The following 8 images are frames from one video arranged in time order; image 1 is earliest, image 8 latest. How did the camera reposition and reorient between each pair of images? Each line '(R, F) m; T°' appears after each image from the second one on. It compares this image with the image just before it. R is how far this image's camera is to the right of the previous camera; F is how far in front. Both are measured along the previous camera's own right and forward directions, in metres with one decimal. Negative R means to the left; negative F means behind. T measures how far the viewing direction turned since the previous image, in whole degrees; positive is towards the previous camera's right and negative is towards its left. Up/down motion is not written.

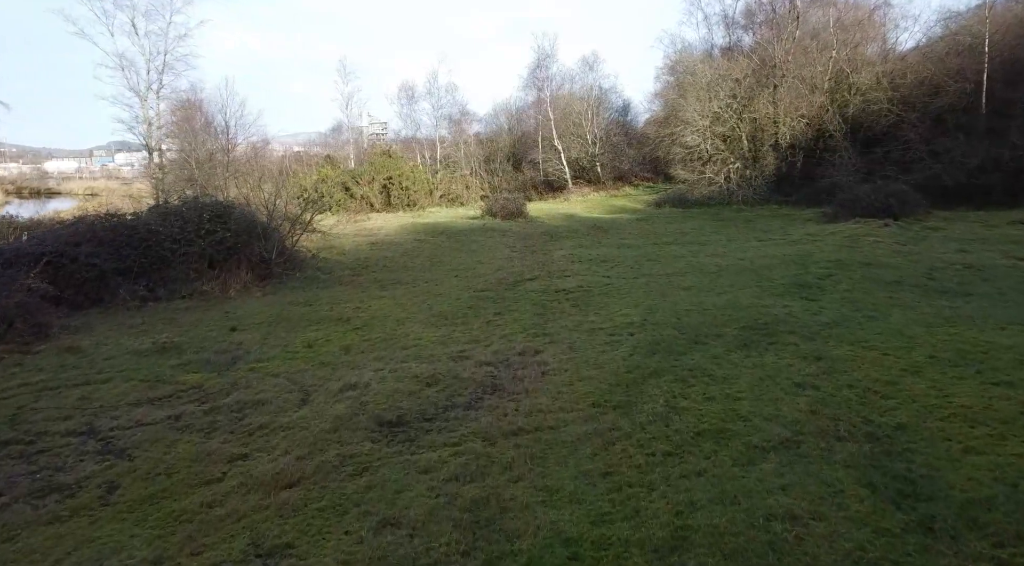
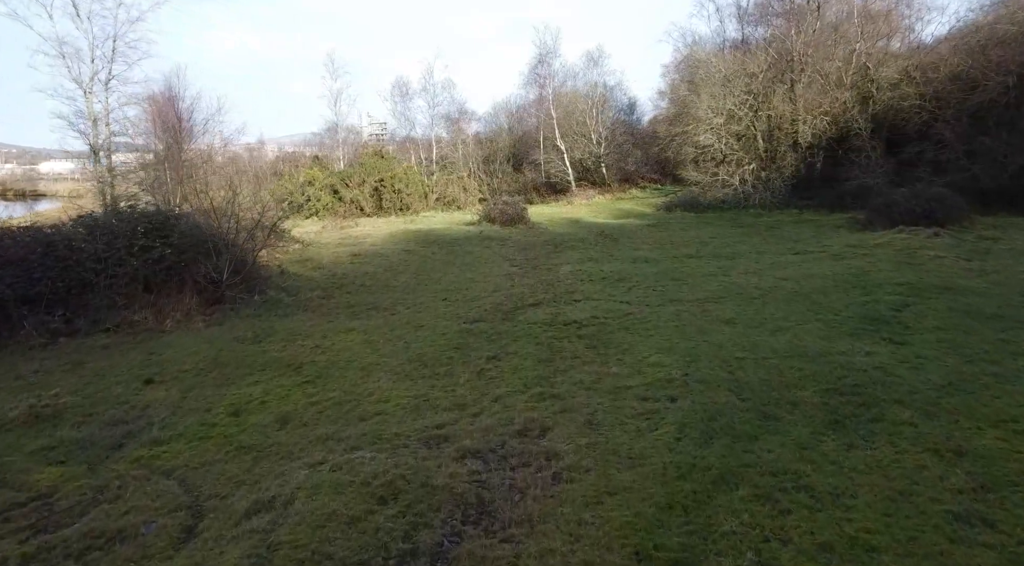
(0.0, +2.0) m; 0°
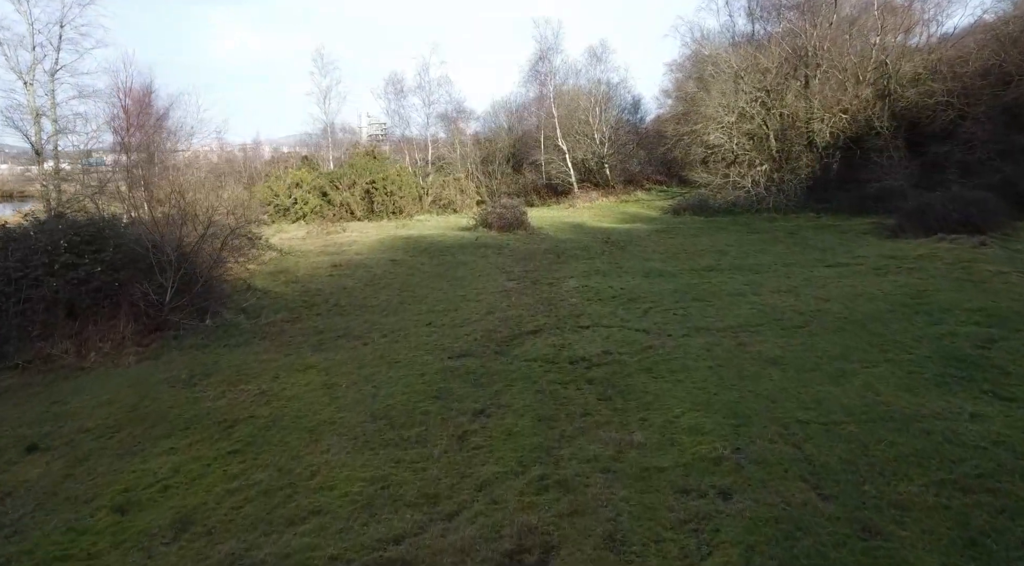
(+0.1, +1.5) m; 0°
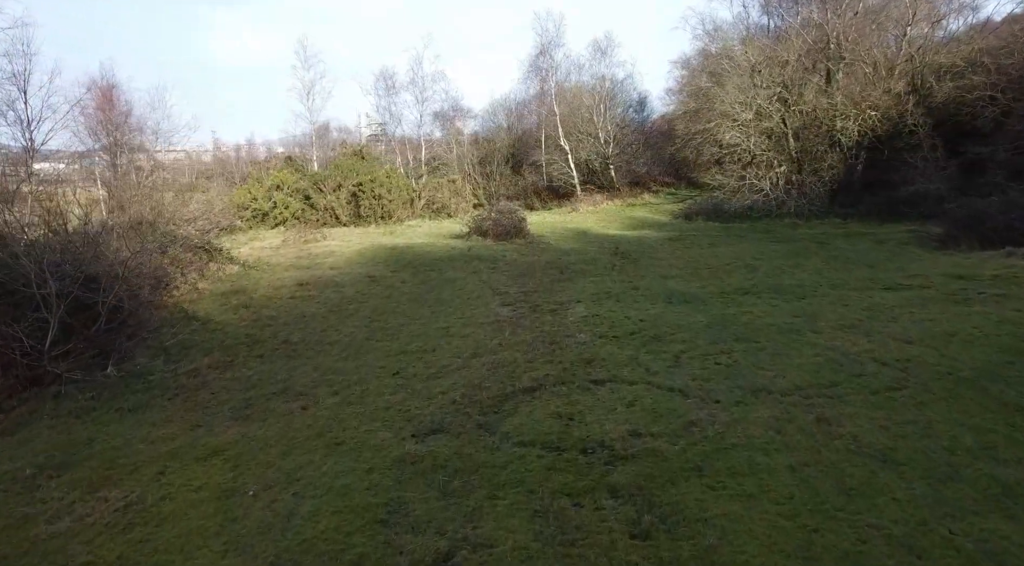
(+0.1, +2.1) m; 0°
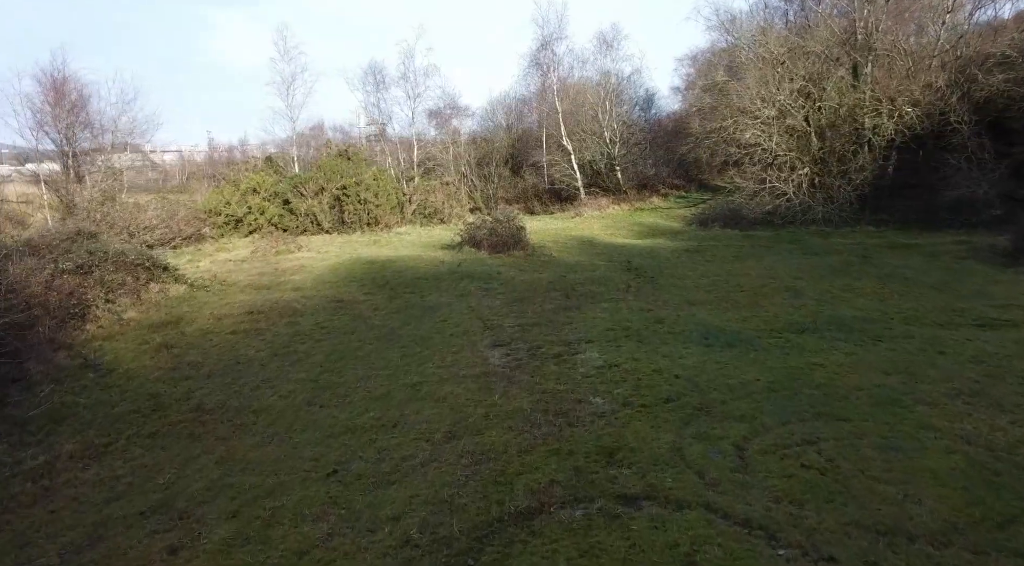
(+0.1, +2.2) m; 0°
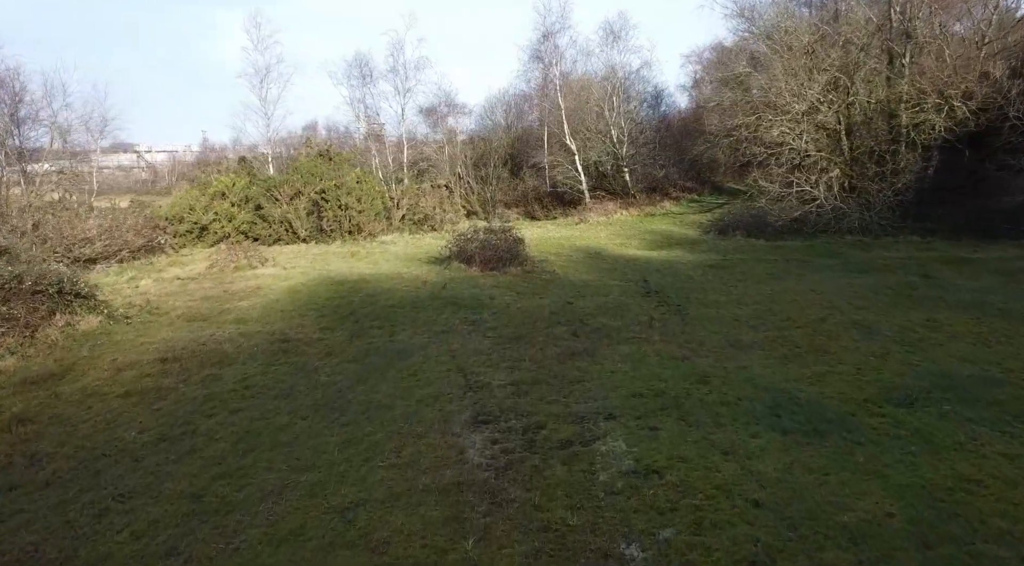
(+0.1, +2.4) m; 0°
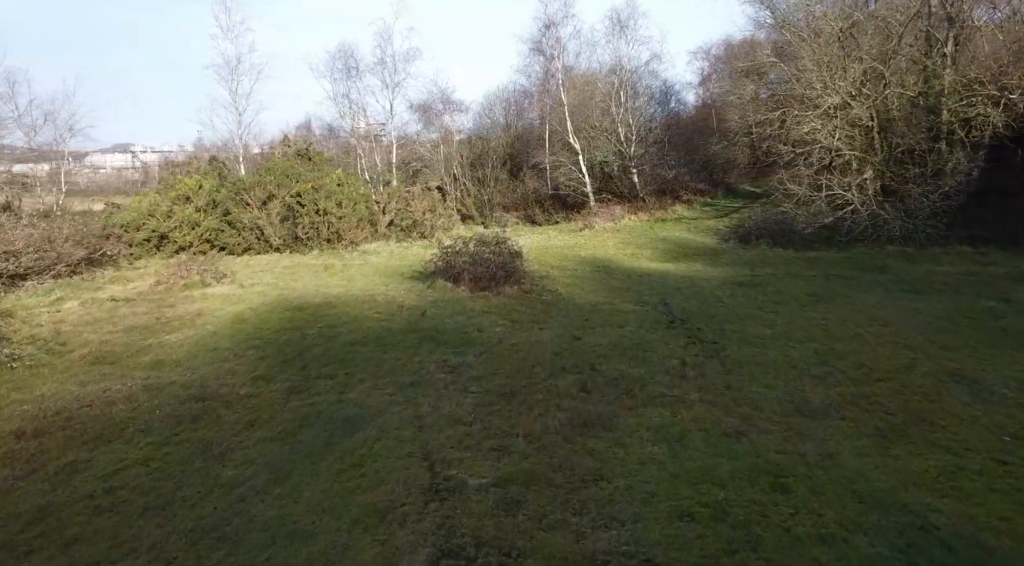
(+0.1, +2.2) m; 0°
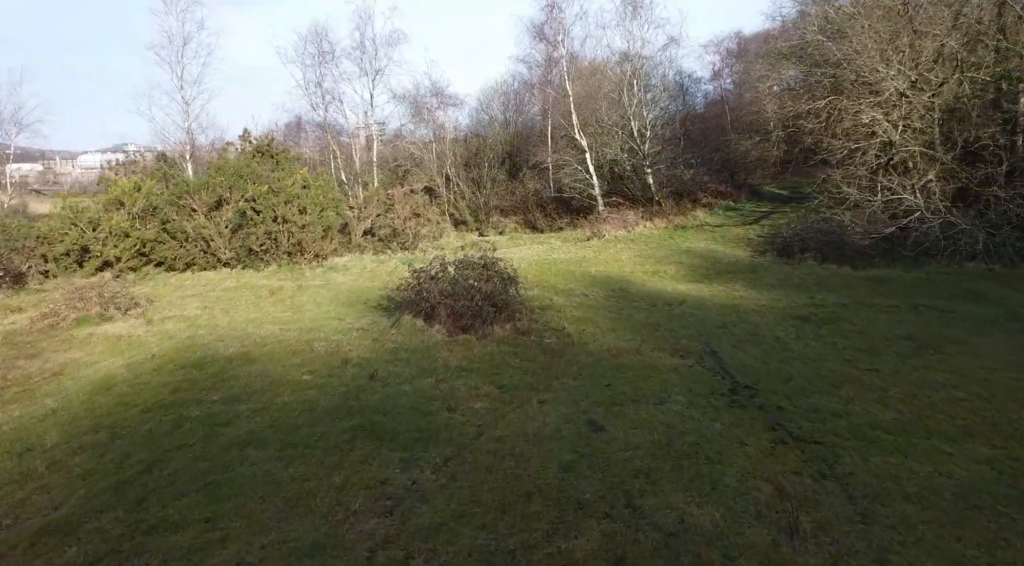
(+0.1, +3.1) m; 0°
